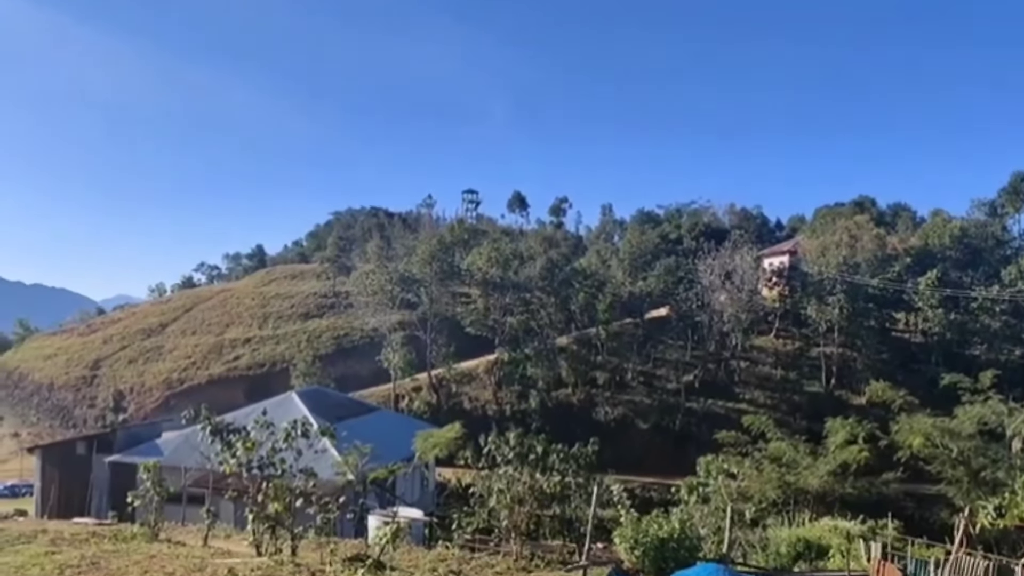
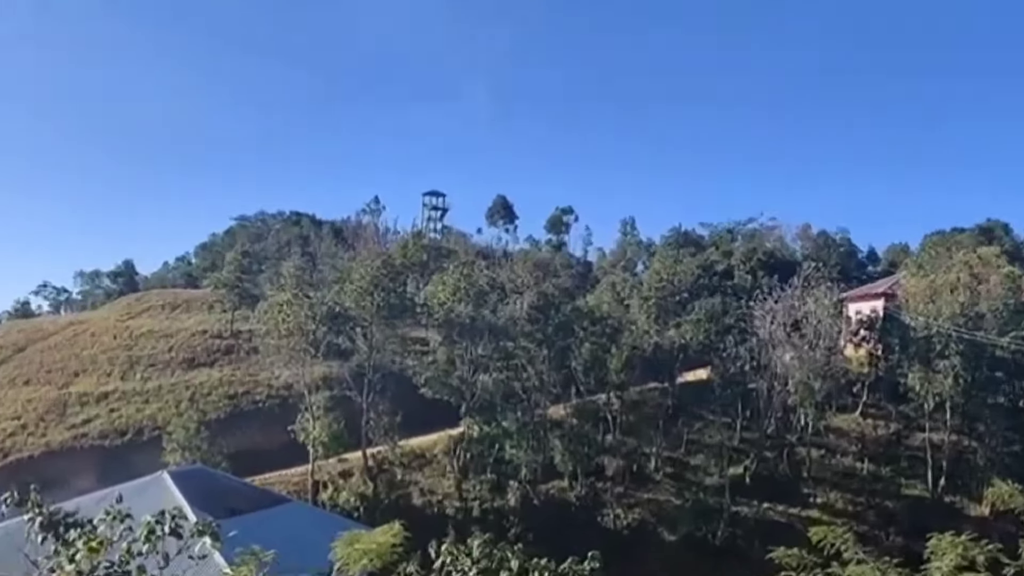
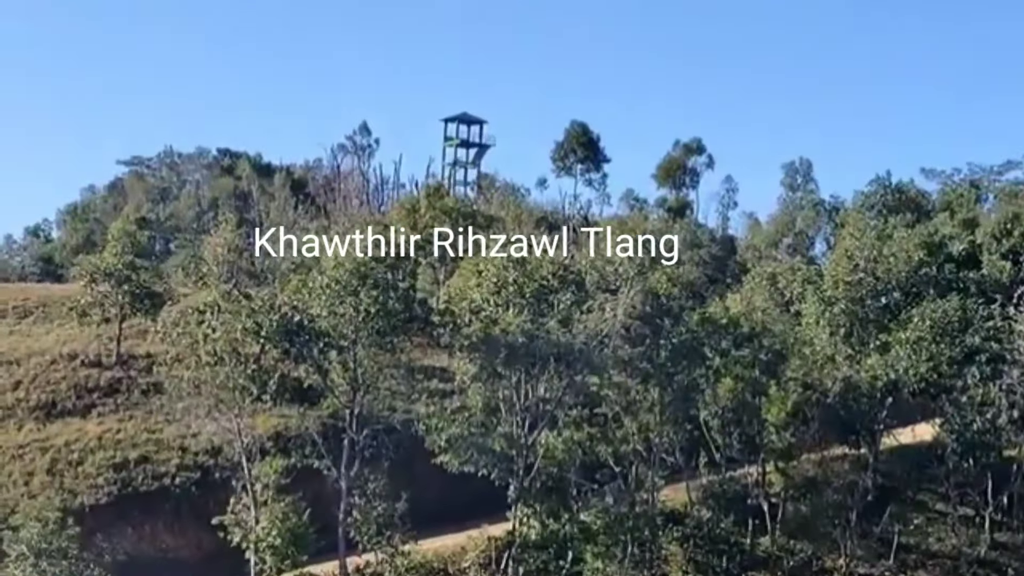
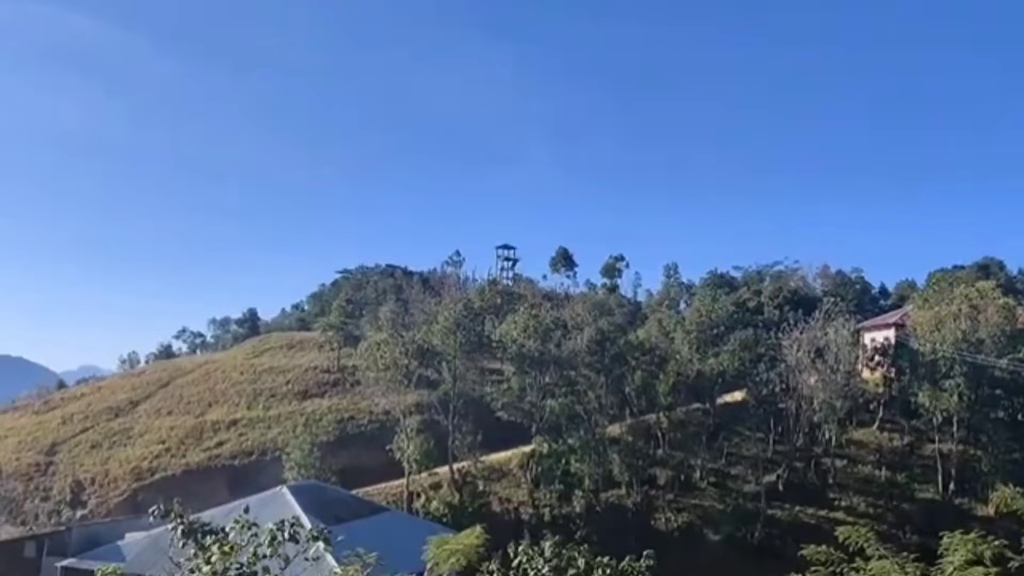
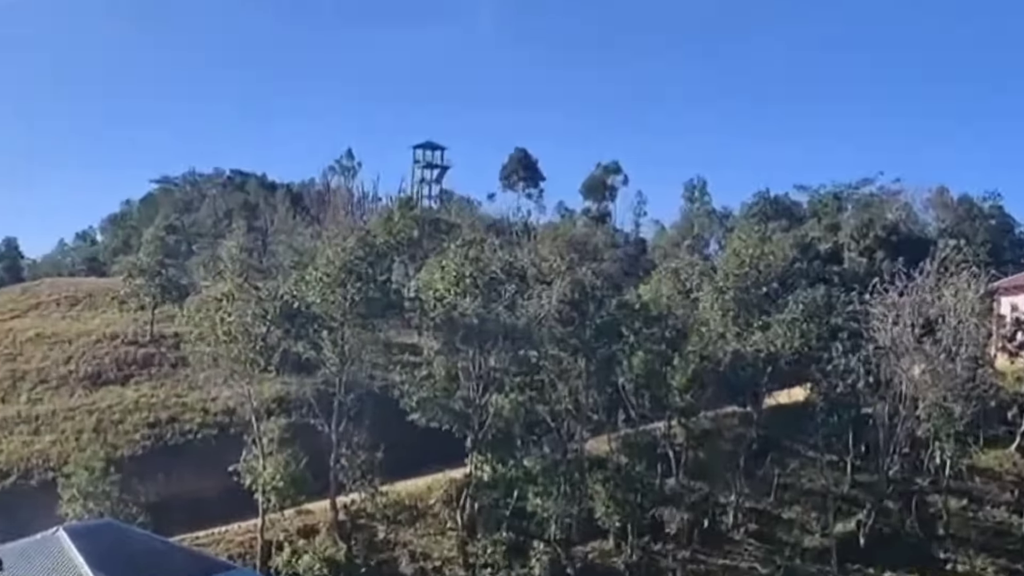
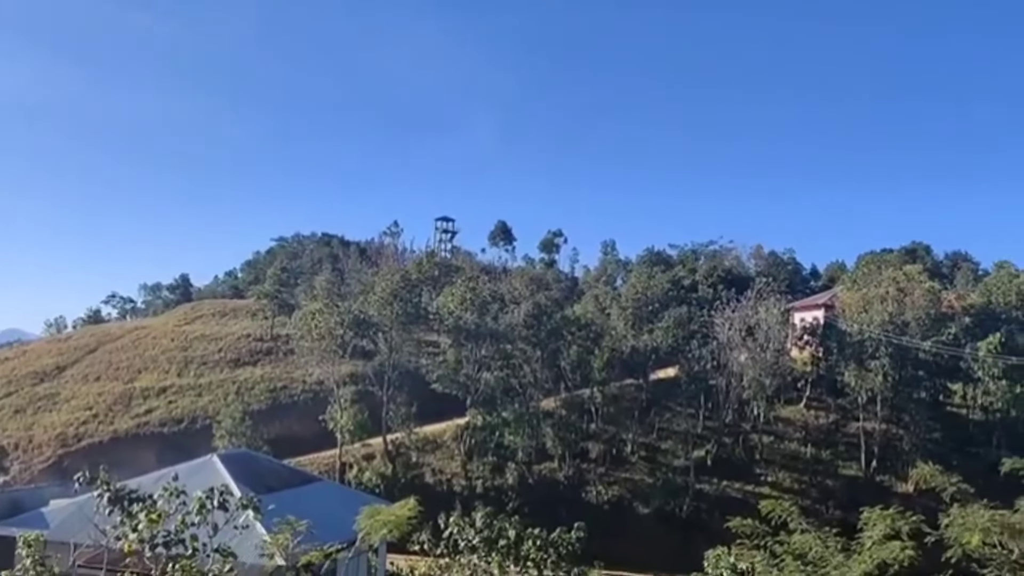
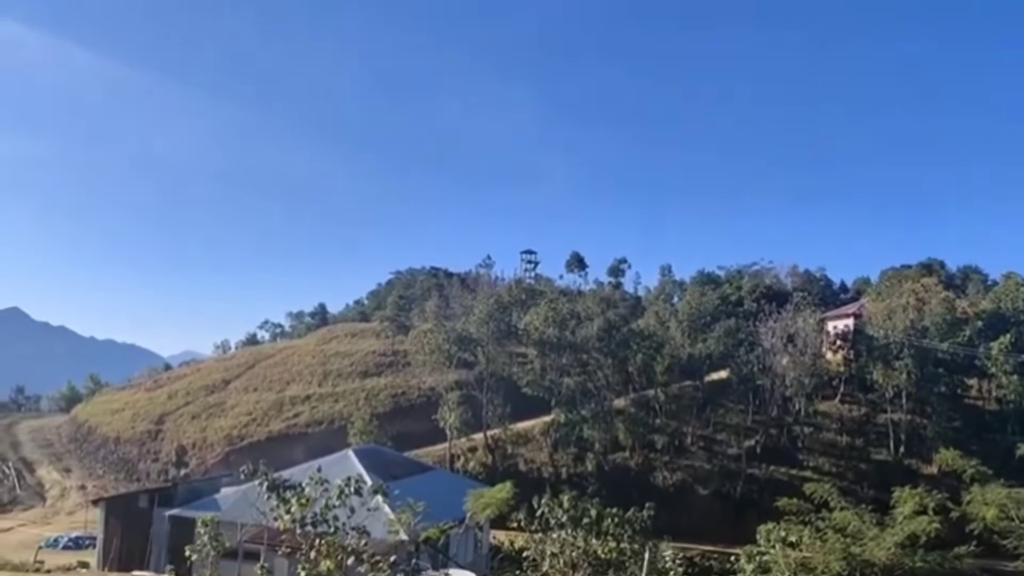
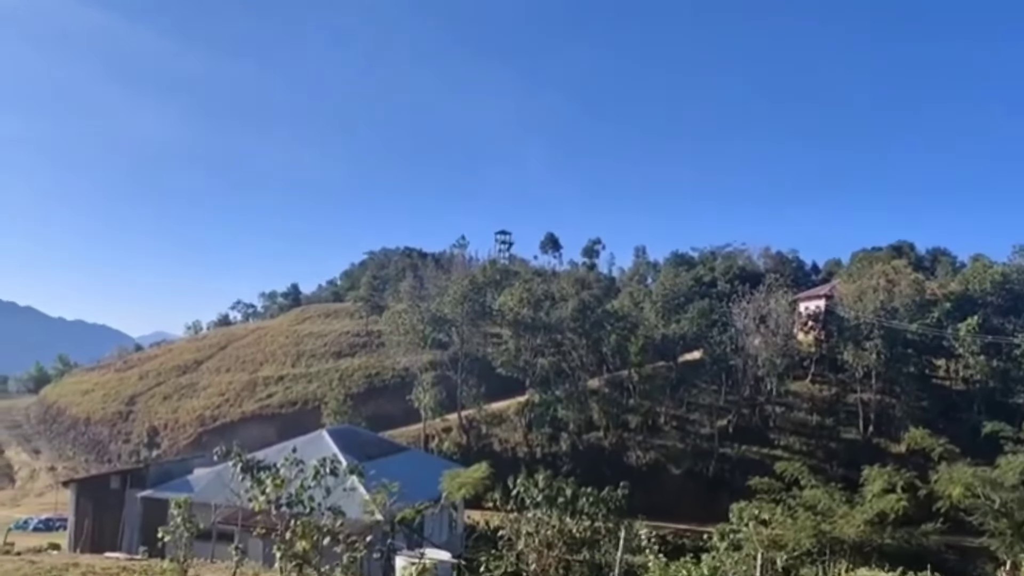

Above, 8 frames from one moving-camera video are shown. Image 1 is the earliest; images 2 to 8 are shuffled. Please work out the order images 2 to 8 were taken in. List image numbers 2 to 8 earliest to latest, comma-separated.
8, 7, 4, 6, 2, 5, 3
